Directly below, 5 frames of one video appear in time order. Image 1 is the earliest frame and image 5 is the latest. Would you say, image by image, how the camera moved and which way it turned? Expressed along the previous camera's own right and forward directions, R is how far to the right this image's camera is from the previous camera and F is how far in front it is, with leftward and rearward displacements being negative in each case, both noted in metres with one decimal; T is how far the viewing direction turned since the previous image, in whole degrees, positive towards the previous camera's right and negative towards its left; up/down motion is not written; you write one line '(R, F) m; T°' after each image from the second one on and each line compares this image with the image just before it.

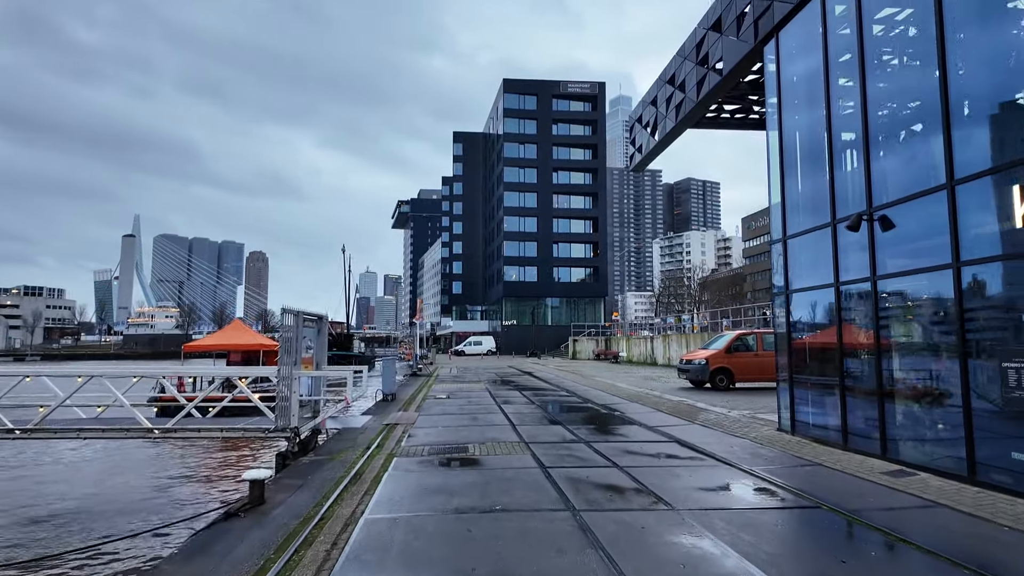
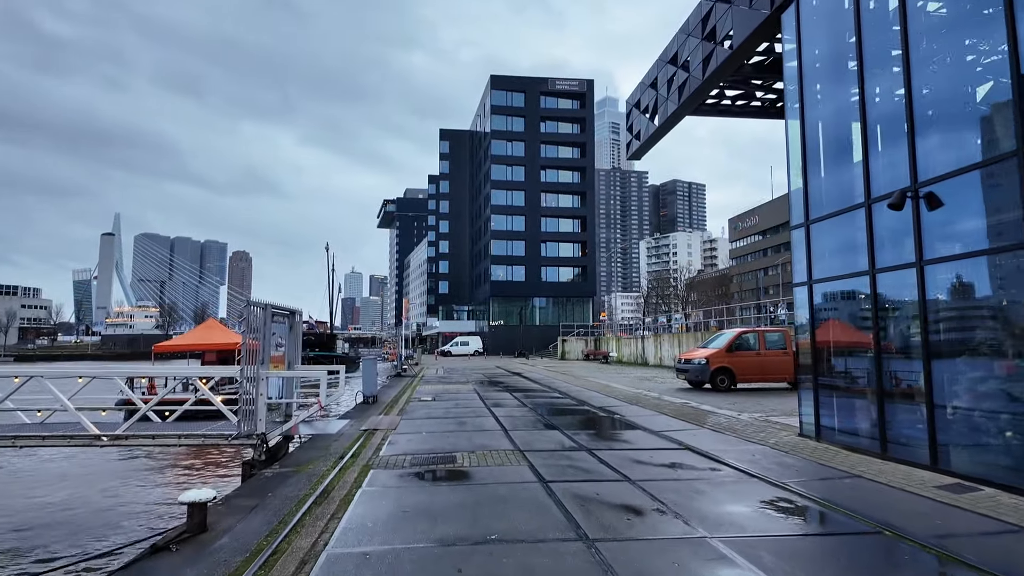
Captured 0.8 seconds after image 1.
(-0.1, +1.0) m; +1°
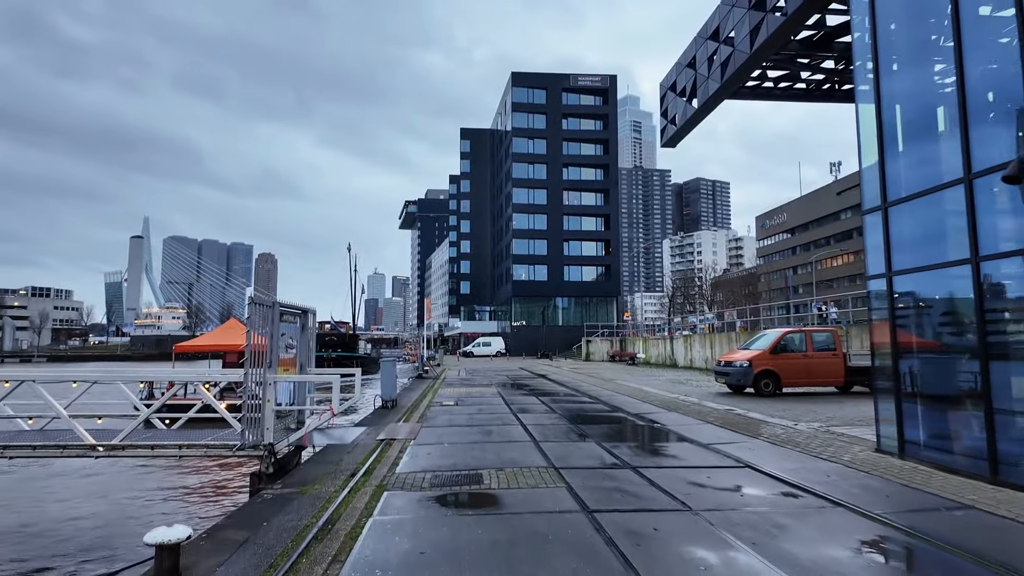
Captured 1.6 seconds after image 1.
(-0.1, +0.9) m; -2°
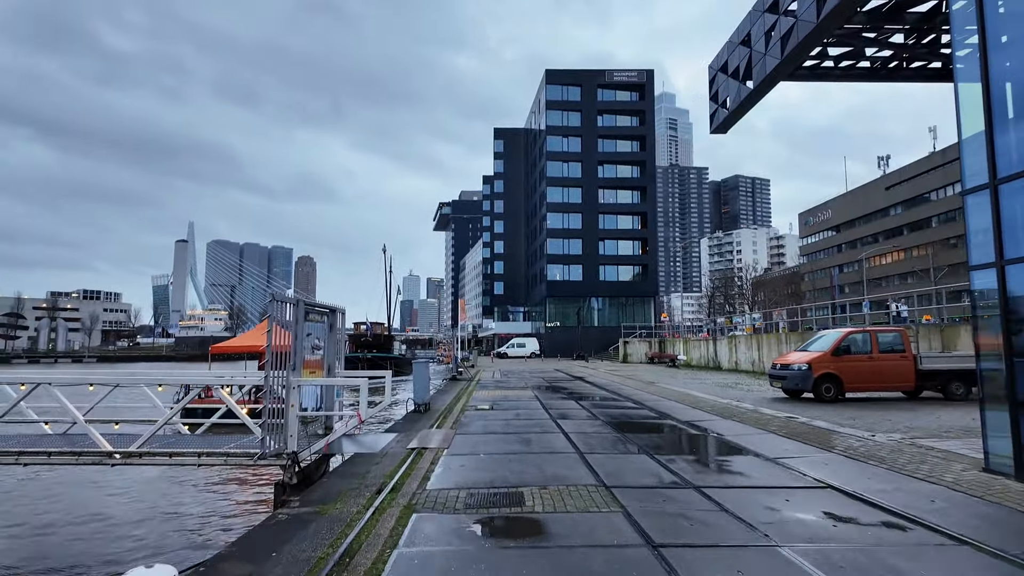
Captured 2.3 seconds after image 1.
(-0.1, +0.8) m; -3°
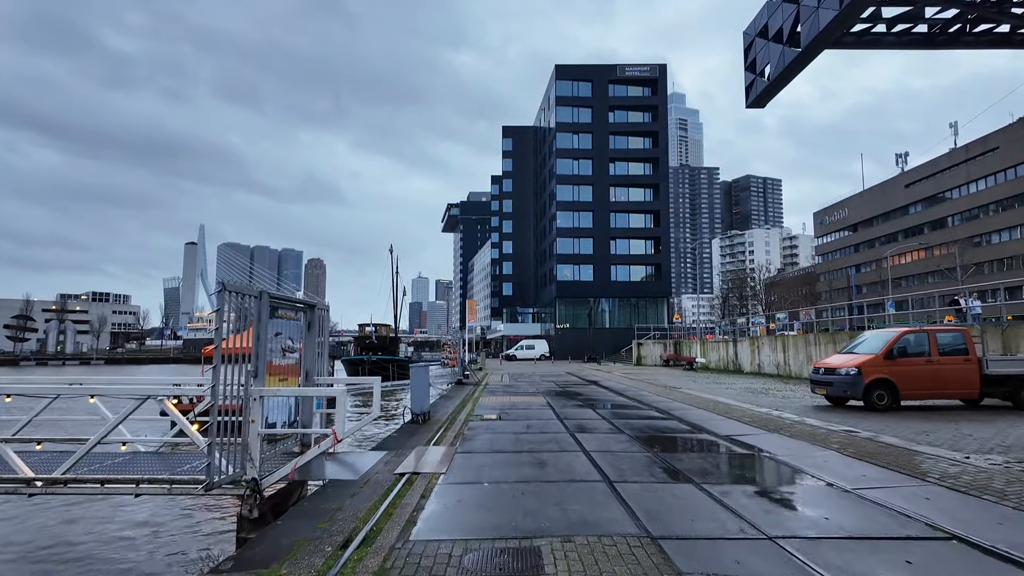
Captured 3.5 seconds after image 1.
(0.0, +1.5) m; -1°
